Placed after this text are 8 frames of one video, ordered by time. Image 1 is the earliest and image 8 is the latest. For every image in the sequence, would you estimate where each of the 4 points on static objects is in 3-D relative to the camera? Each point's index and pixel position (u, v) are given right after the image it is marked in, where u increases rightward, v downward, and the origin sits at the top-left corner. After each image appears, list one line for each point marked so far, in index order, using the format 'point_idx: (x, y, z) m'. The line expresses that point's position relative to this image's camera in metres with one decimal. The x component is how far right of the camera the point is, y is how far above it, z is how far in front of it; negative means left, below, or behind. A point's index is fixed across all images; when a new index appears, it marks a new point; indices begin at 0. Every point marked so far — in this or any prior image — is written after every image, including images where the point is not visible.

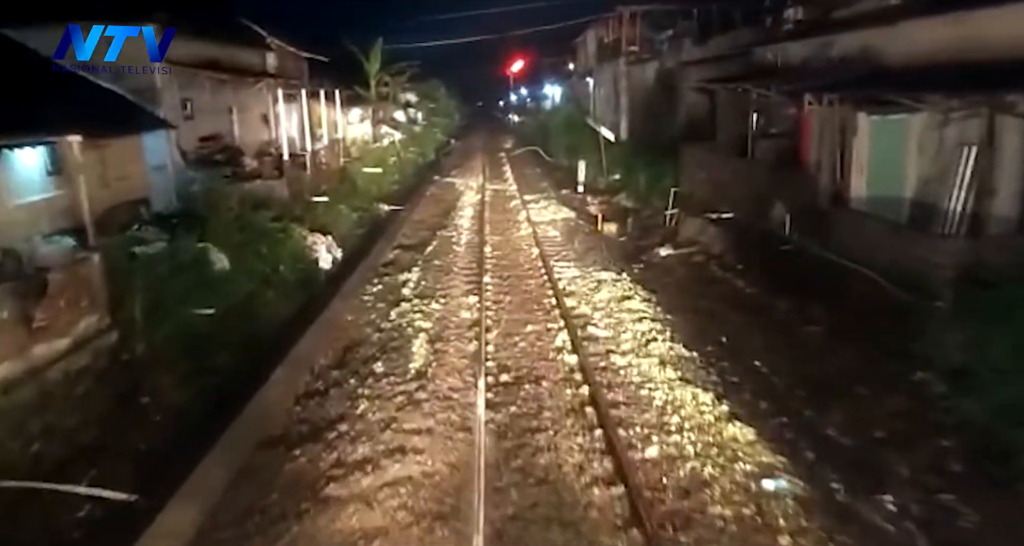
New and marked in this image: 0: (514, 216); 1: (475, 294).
0: (+0.1, +1.3, +15.3) m
1: (-0.5, -0.3, +8.9) m
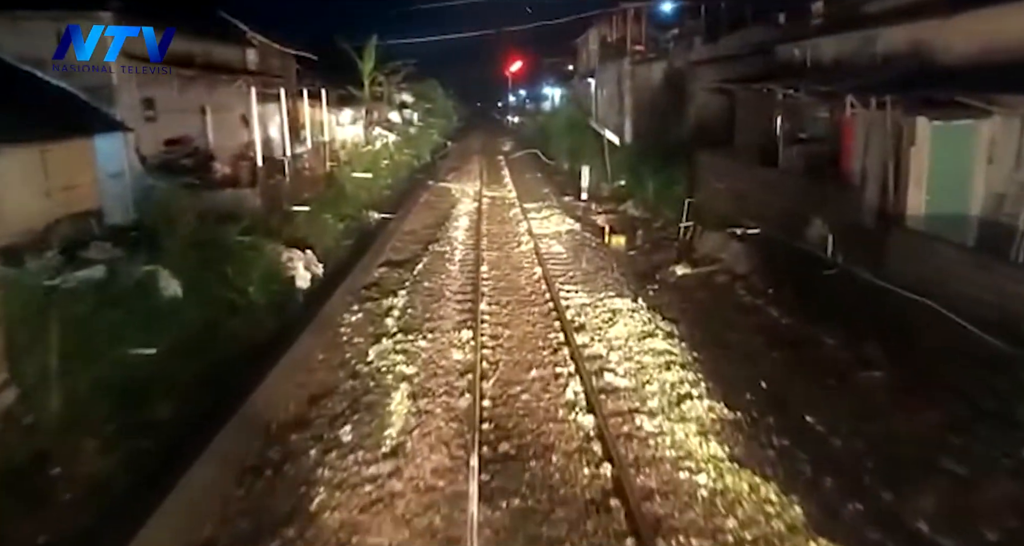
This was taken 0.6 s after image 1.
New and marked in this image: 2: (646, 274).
0: (0.0, +0.9, +14.1) m
1: (-0.5, -0.6, +7.6) m
2: (+2.2, 0.0, +11.1) m
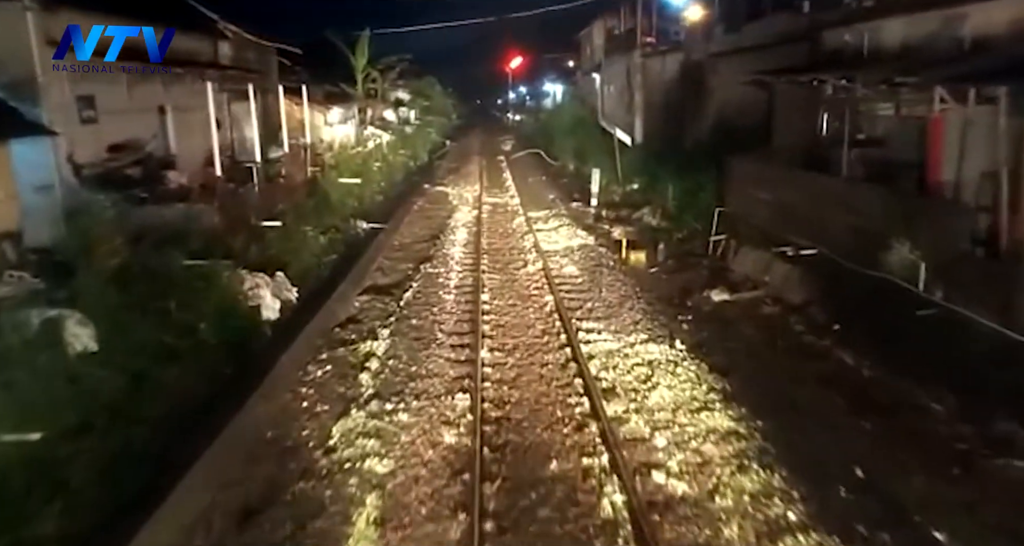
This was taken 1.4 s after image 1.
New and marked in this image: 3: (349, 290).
0: (+0.1, +0.6, +12.4) m
1: (-0.4, -1.0, +5.9) m
2: (+2.3, -0.4, +9.4) m
3: (-2.4, -0.3, +9.6) m
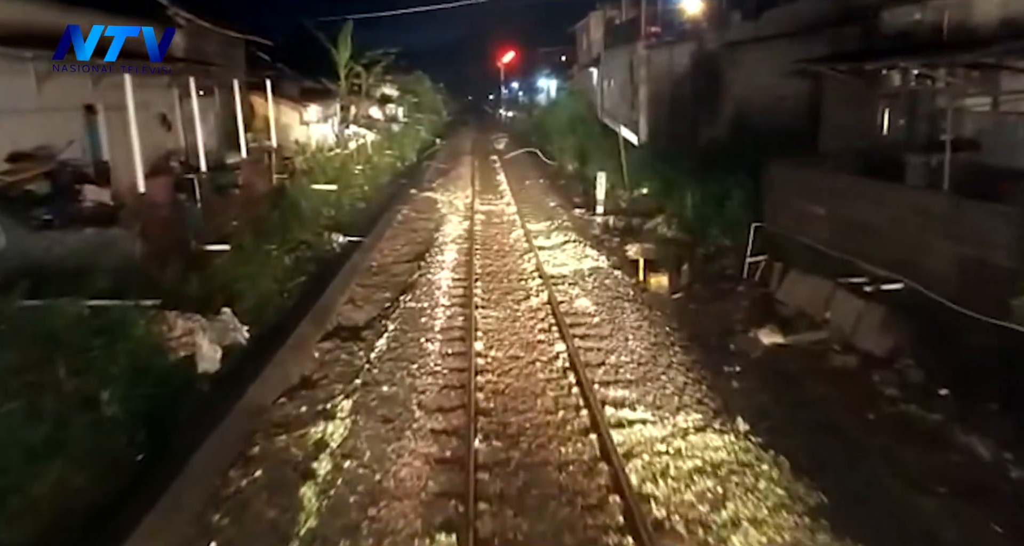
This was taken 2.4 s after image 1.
0: (+0.1, +0.2, +10.5) m
1: (-0.4, -1.5, +4.1) m
2: (+2.3, -0.8, +7.6) m
3: (-2.4, -0.7, +7.7) m
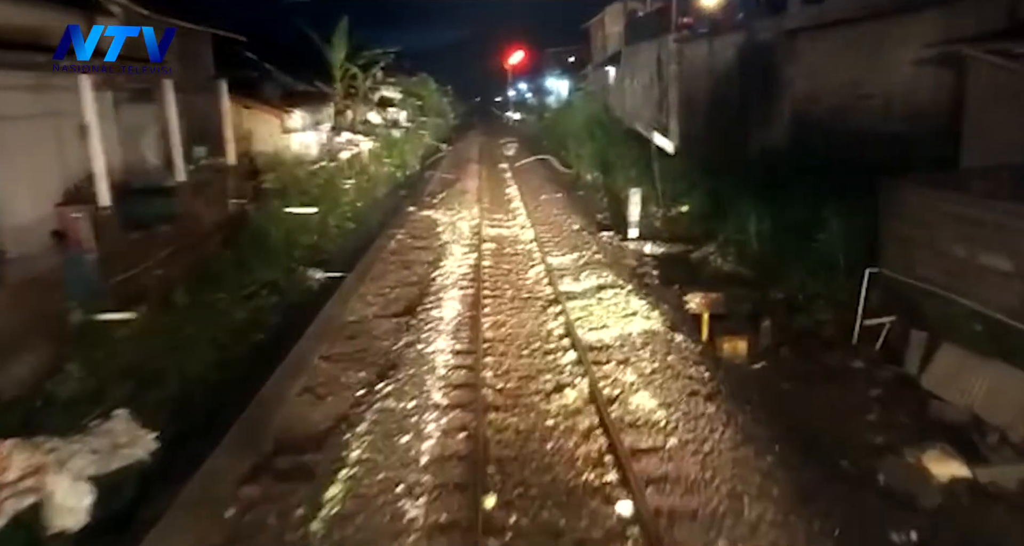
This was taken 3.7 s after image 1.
0: (+0.3, -0.6, +7.8) m
1: (-0.2, -2.2, +1.4) m
2: (+2.5, -1.5, +4.8) m
3: (-2.1, -1.4, +5.1) m
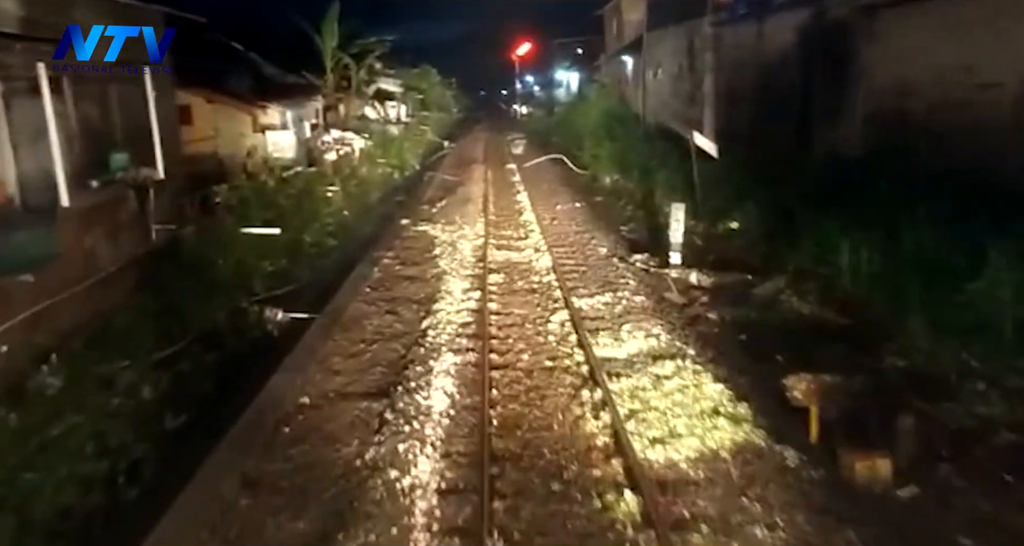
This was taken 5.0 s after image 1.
0: (+0.5, -1.1, +5.2) m
1: (-0.1, -2.8, -1.2) m
2: (+2.7, -2.1, +2.3) m
3: (-2.0, -2.0, +2.6) m
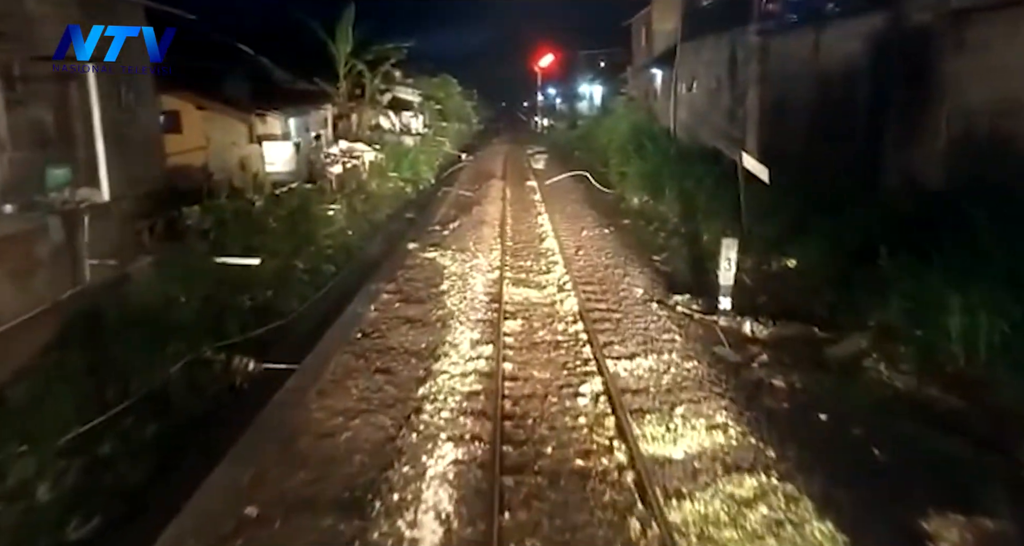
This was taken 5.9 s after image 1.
0: (+0.6, -1.6, +3.6) m
1: (-0.2, -3.2, -2.8) m
2: (+2.7, -2.6, +0.6) m
3: (-2.0, -2.4, +0.9) m
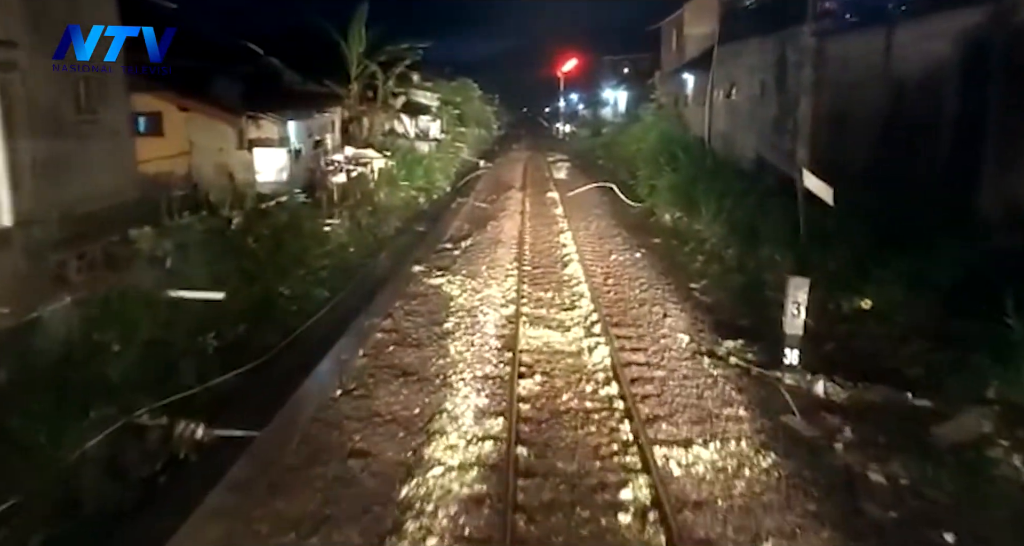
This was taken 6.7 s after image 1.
0: (+0.6, -2.1, +1.9) m
1: (-0.4, -3.6, -4.5) m
2: (+2.6, -3.1, -1.2) m
3: (-2.1, -2.8, -0.6) m
